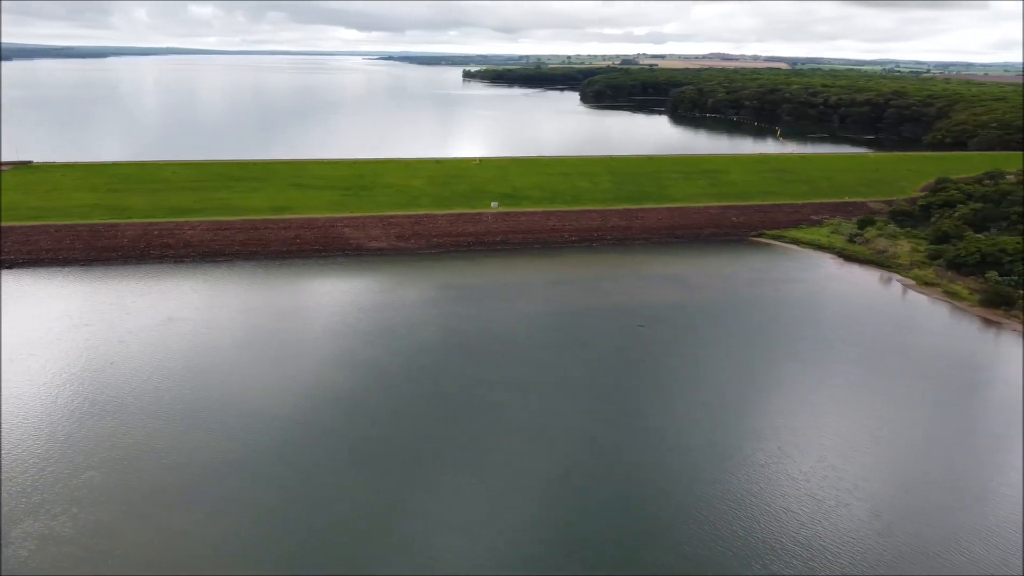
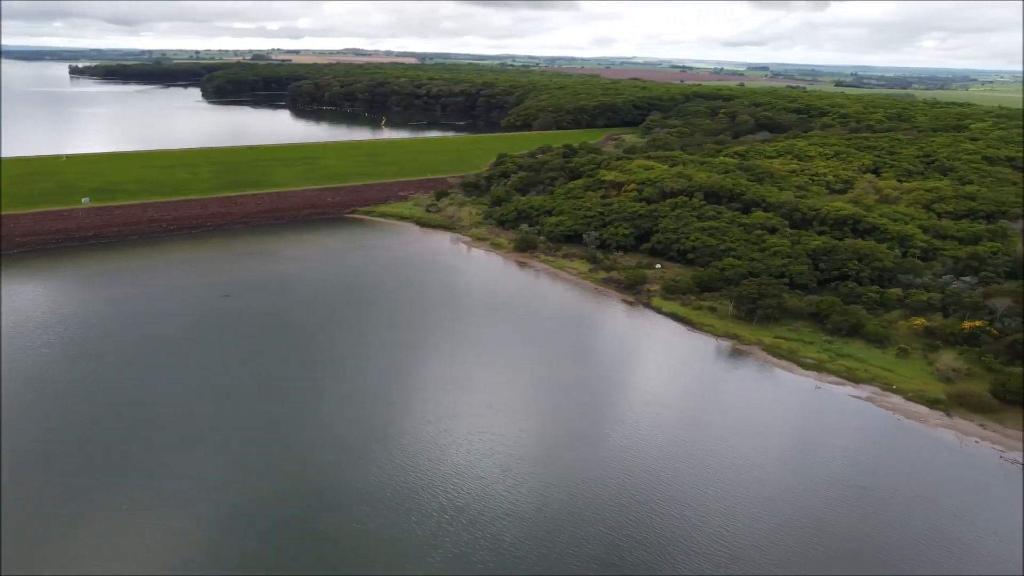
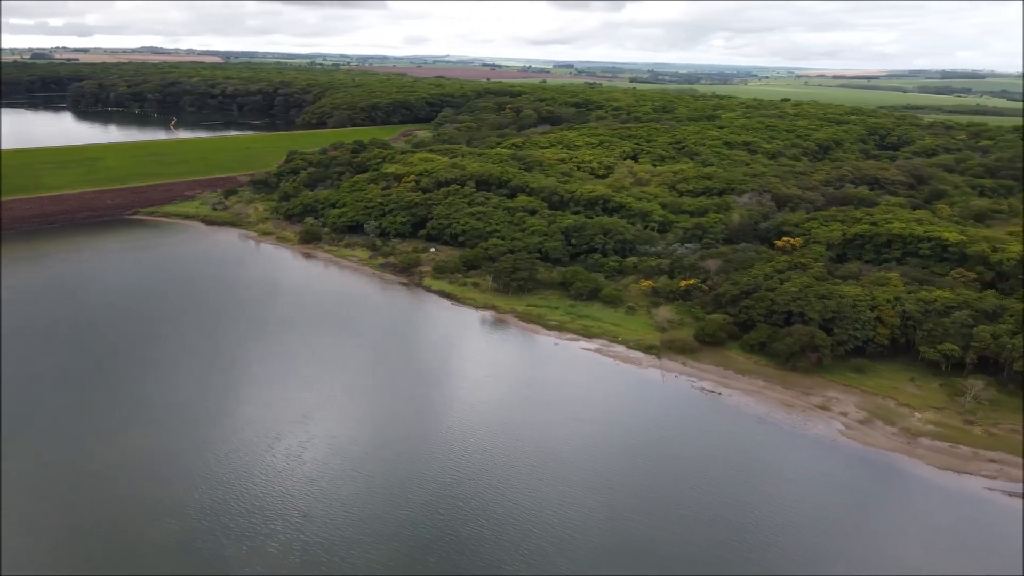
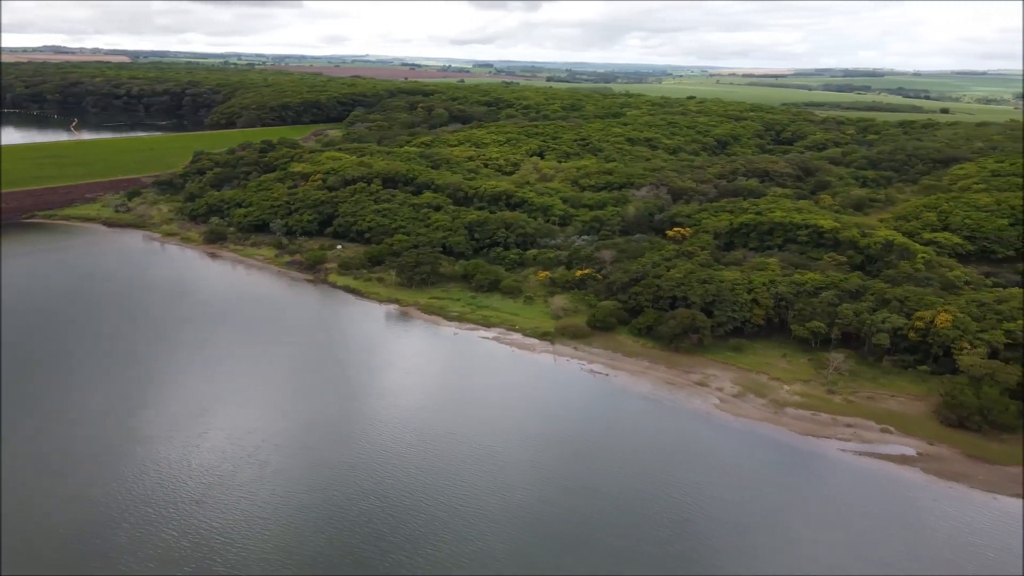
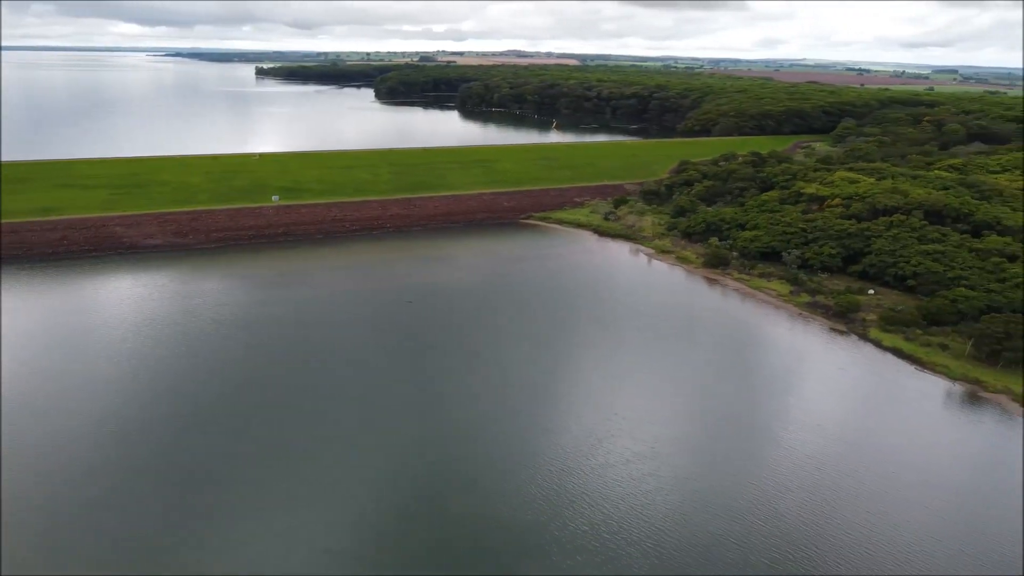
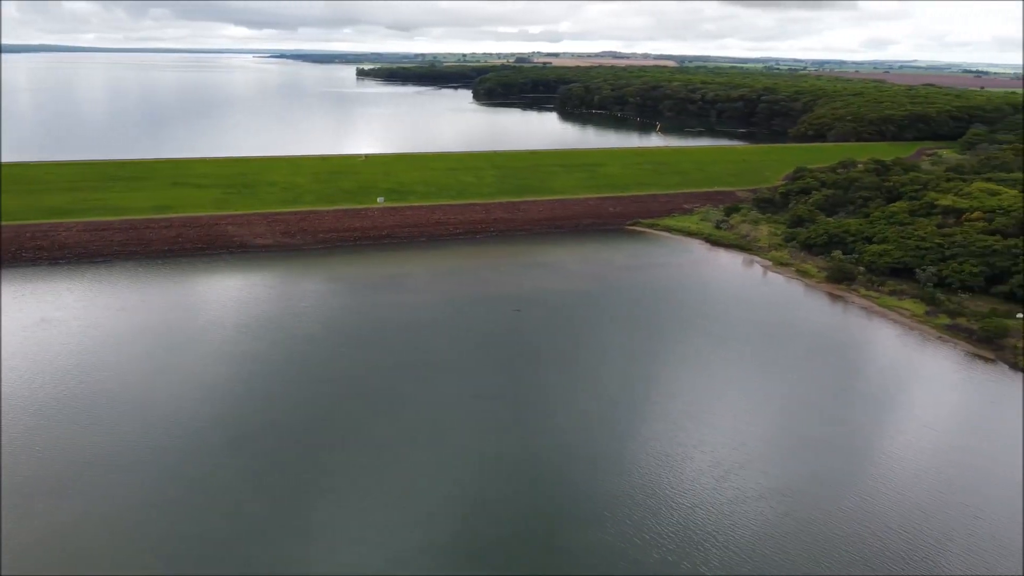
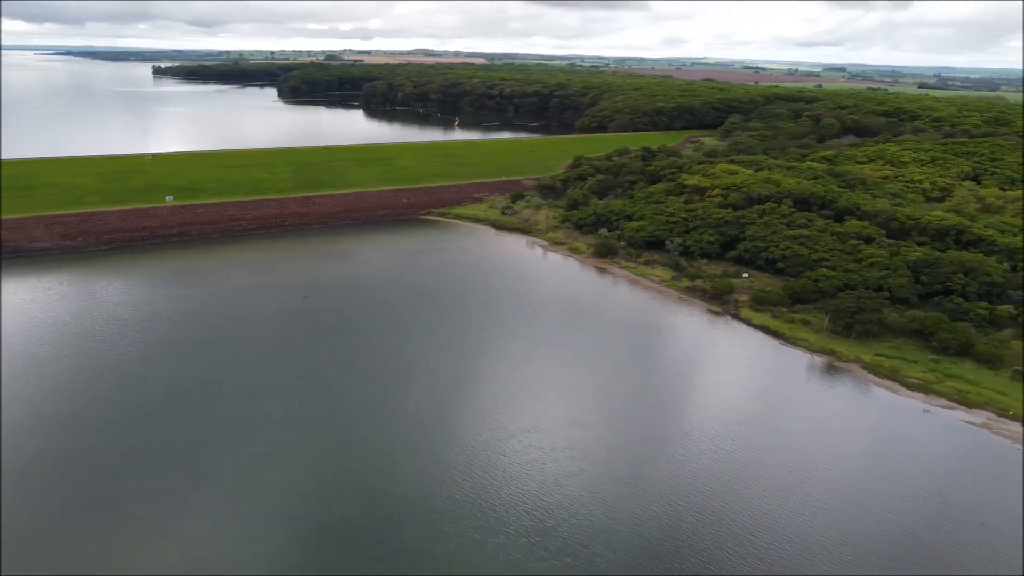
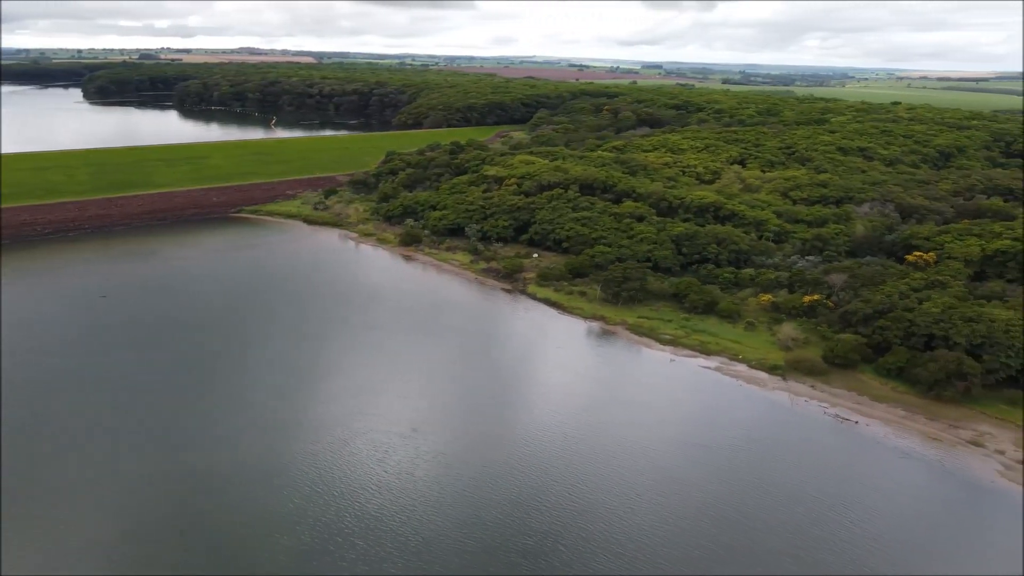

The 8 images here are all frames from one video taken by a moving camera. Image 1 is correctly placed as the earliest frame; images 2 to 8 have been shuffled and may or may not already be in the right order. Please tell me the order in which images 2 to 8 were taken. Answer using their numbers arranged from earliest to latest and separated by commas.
6, 5, 7, 2, 8, 3, 4
